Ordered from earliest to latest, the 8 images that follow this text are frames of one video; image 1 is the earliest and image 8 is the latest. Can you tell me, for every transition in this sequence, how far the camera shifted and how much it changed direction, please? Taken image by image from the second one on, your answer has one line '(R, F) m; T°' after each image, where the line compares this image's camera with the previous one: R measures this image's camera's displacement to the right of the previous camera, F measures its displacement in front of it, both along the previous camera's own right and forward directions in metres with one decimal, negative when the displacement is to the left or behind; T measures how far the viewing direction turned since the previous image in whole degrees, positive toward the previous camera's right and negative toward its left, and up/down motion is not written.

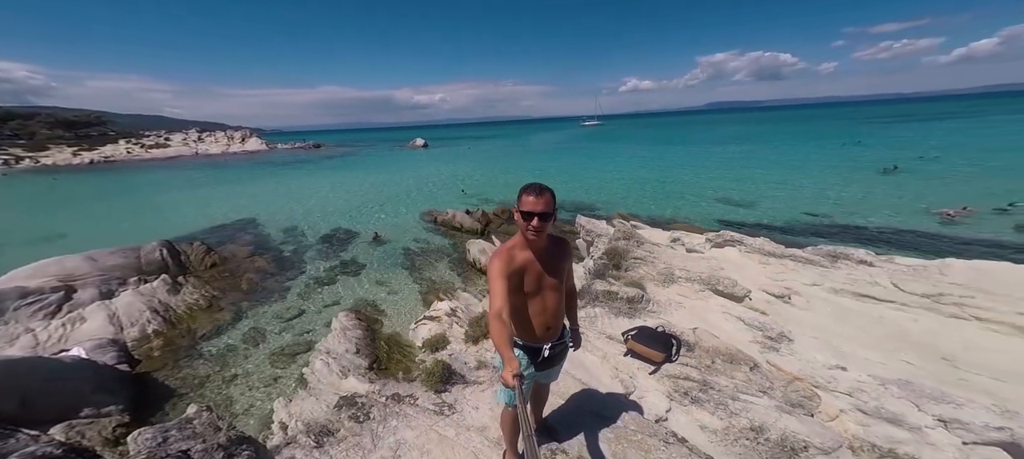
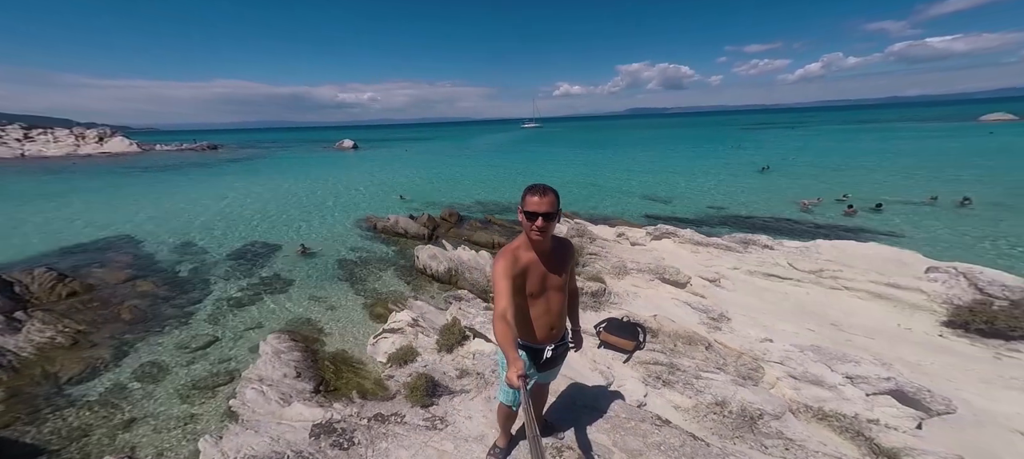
(-0.6, +0.1) m; +12°
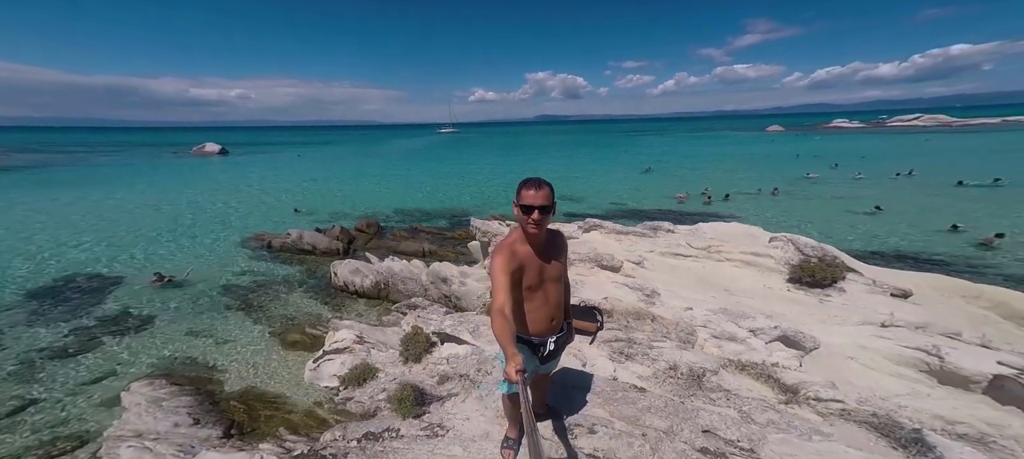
(-1.0, +0.1) m; +17°
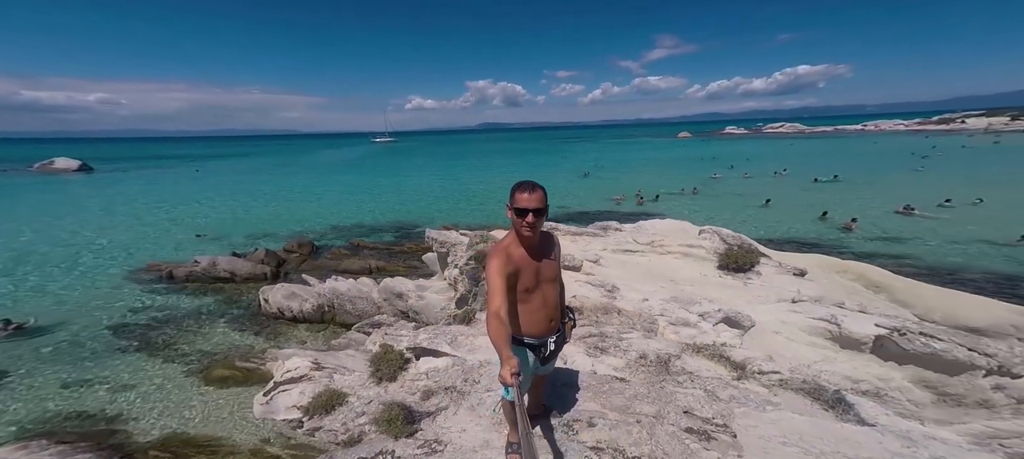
(-0.5, 0.0) m; +10°
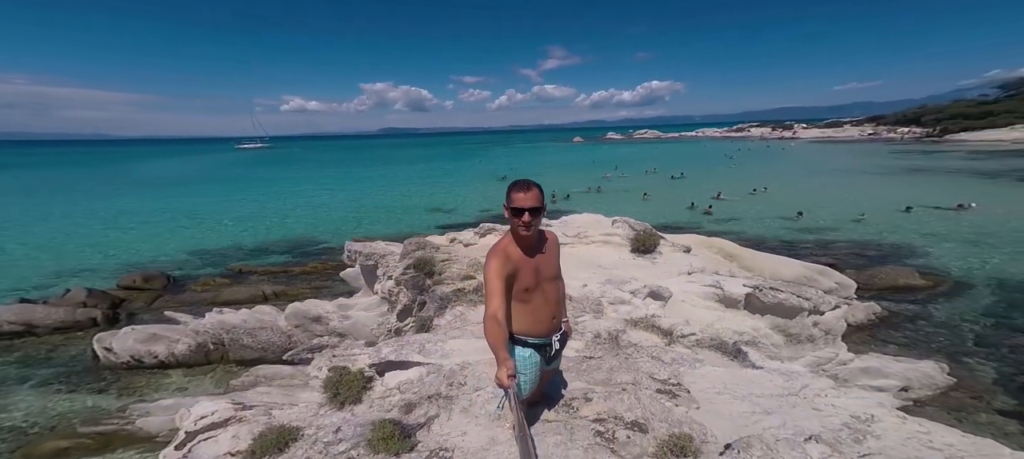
(-0.9, +0.1) m; +16°
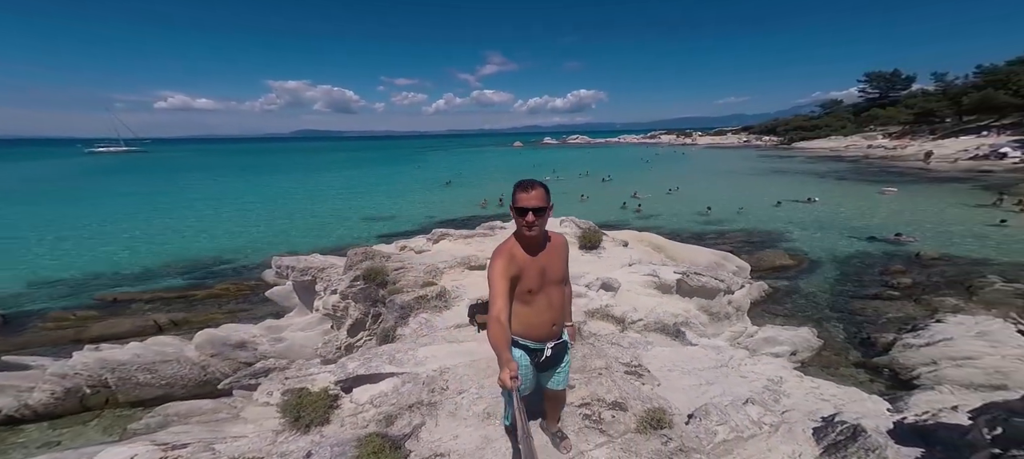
(-0.5, 0.0) m; +11°
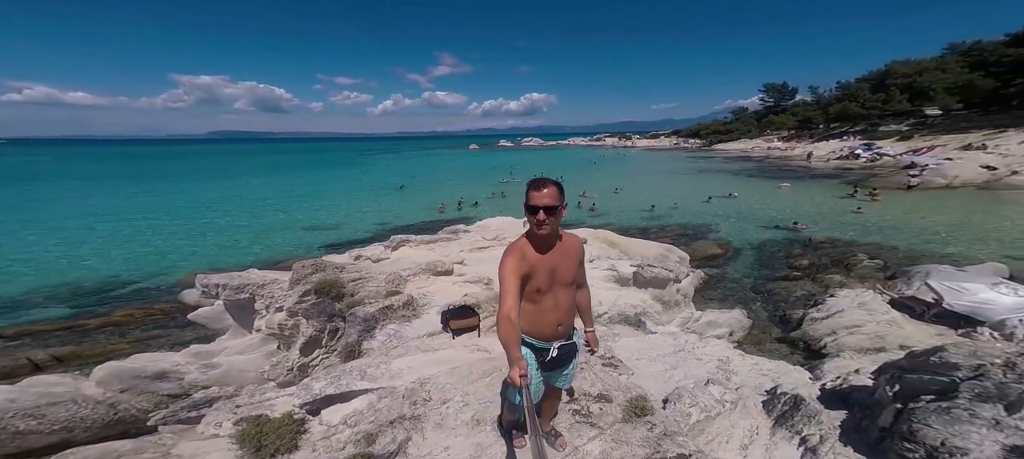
(-0.3, +0.1) m; +8°
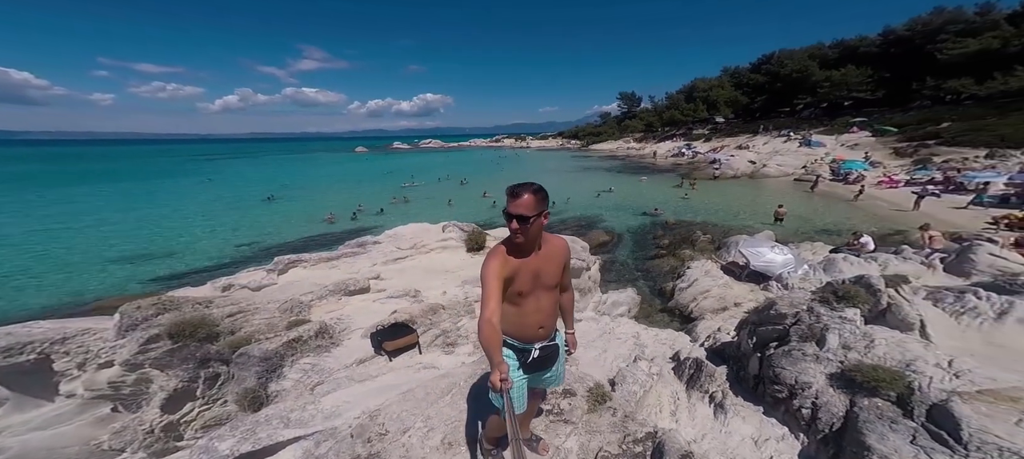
(-0.5, +0.3) m; +16°
